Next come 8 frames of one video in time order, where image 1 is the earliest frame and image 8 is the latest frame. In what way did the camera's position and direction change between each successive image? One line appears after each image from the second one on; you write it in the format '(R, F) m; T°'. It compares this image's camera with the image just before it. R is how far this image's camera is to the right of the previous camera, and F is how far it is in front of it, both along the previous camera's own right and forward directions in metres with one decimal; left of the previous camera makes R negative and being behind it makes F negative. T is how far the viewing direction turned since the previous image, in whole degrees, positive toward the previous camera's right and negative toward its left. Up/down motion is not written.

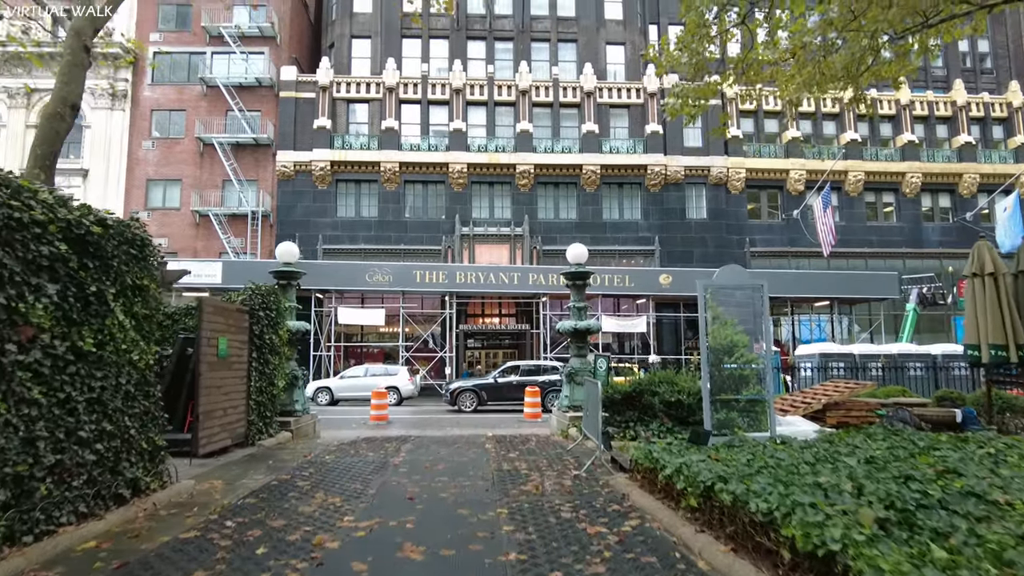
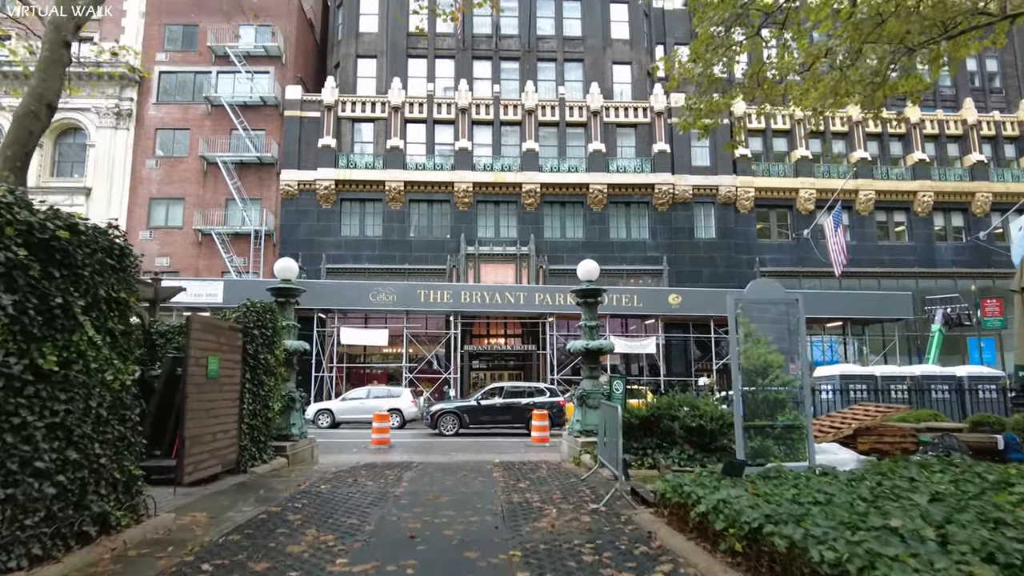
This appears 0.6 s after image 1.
(-0.1, +0.5) m; 0°
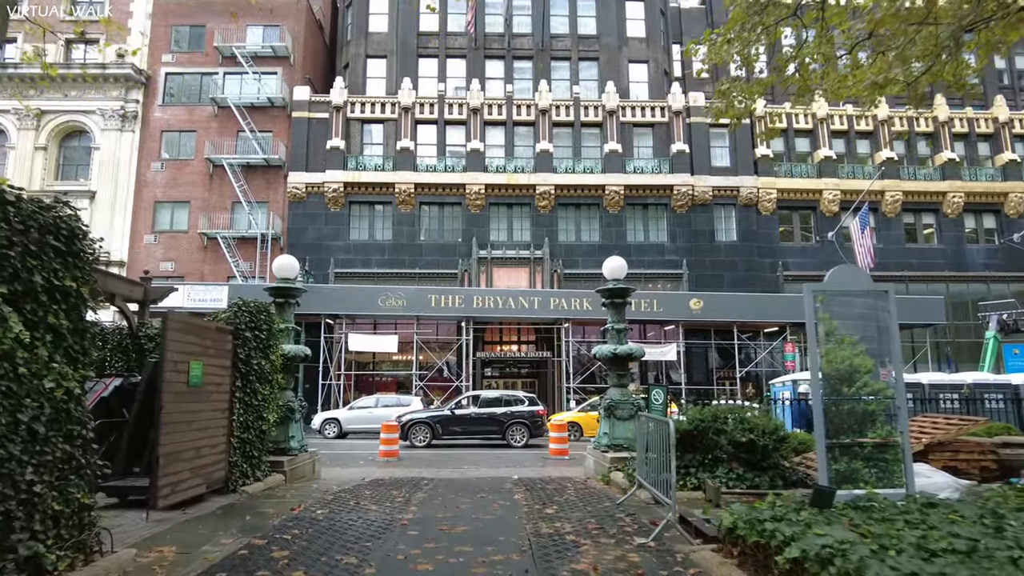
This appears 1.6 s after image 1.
(-0.1, +1.0) m; -1°
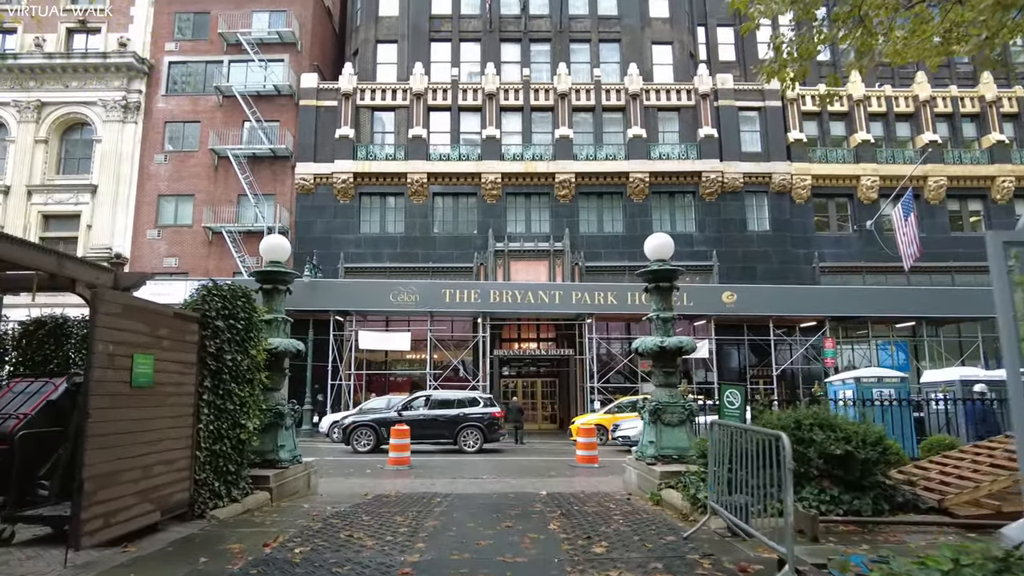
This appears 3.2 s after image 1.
(-0.1, +1.5) m; -1°
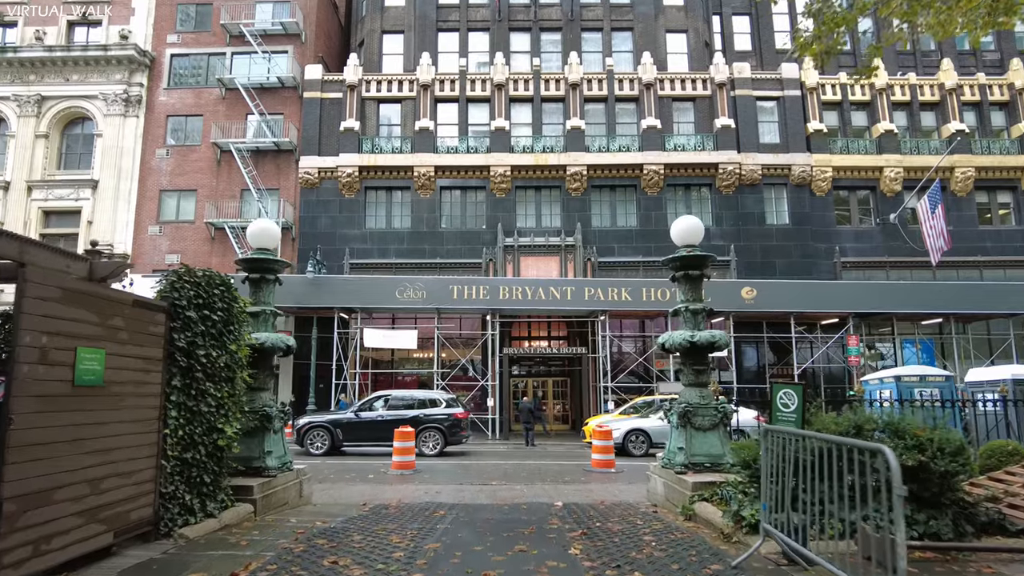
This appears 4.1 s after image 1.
(0.0, +0.9) m; -1°
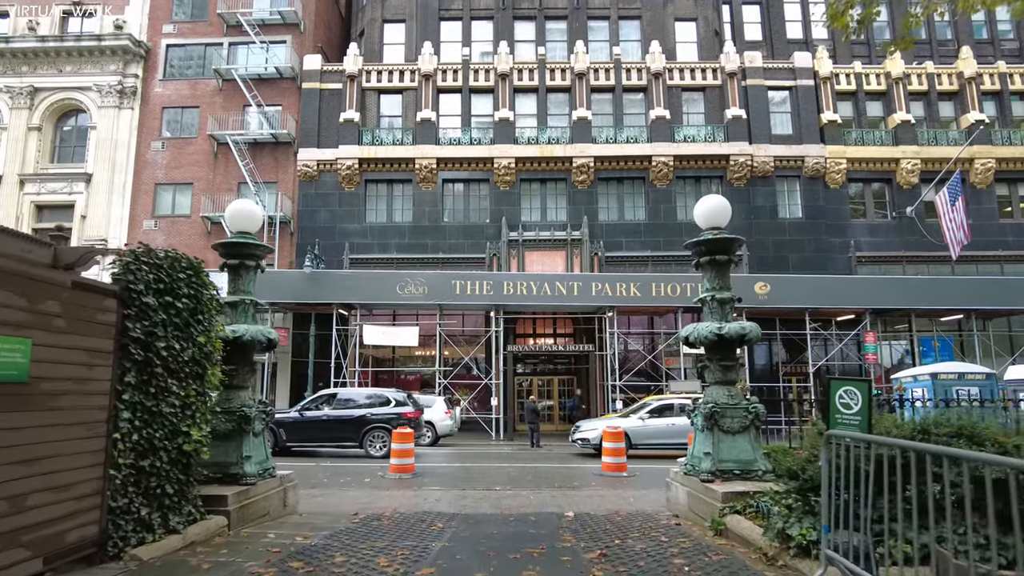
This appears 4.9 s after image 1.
(0.0, +0.8) m; 0°
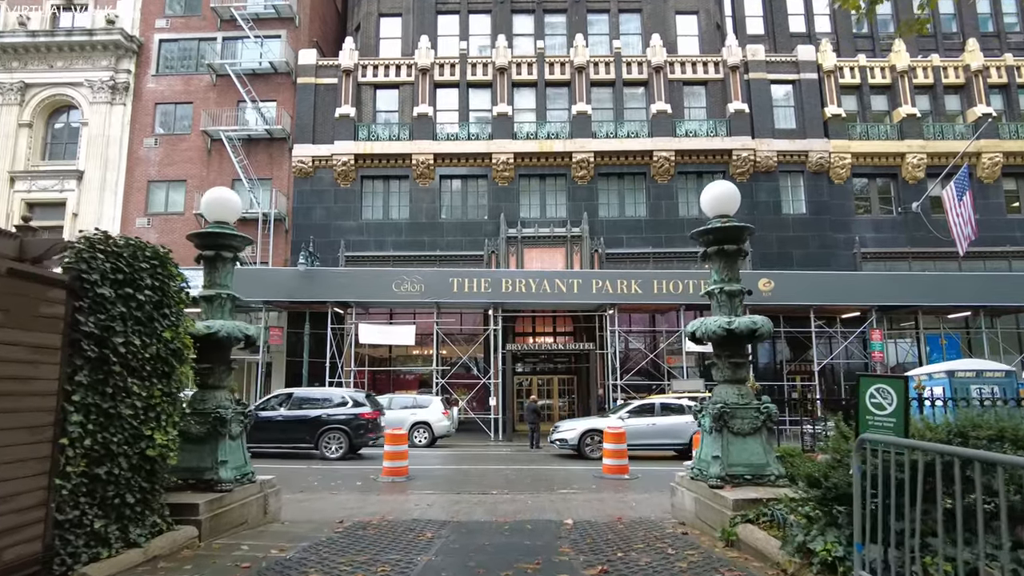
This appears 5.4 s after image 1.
(+0.1, +0.5) m; 0°
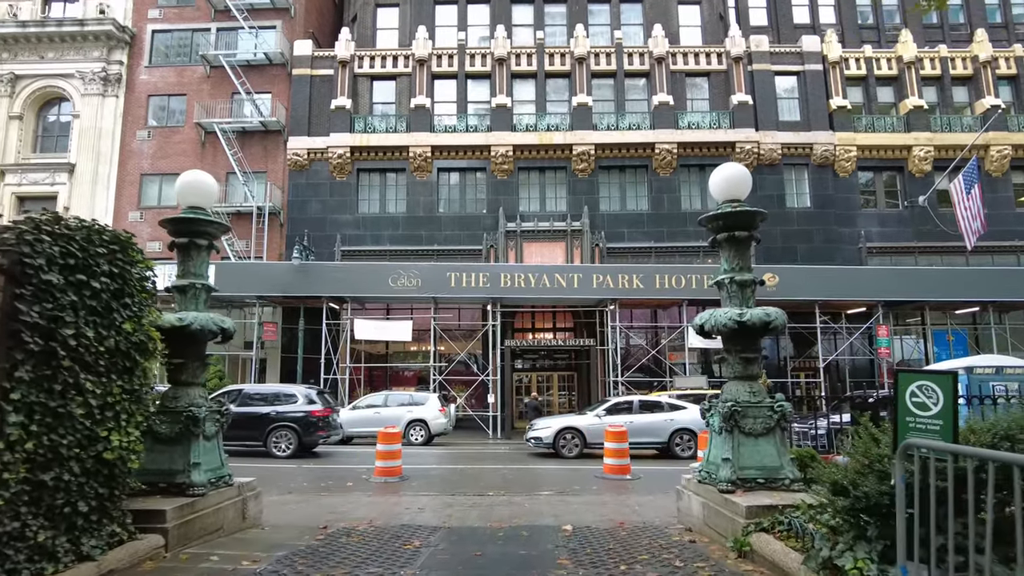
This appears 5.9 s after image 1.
(+0.1, +0.5) m; 0°
